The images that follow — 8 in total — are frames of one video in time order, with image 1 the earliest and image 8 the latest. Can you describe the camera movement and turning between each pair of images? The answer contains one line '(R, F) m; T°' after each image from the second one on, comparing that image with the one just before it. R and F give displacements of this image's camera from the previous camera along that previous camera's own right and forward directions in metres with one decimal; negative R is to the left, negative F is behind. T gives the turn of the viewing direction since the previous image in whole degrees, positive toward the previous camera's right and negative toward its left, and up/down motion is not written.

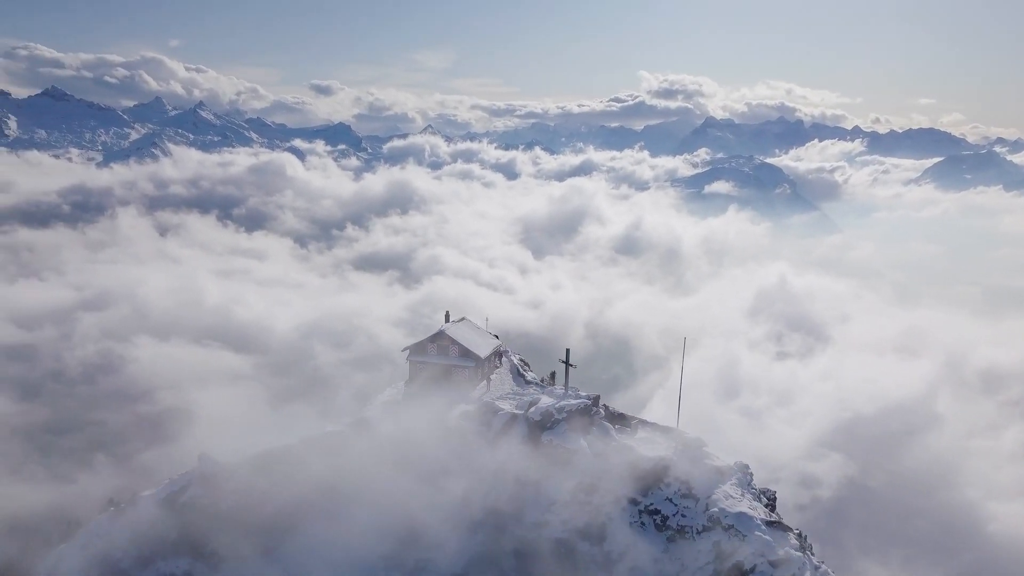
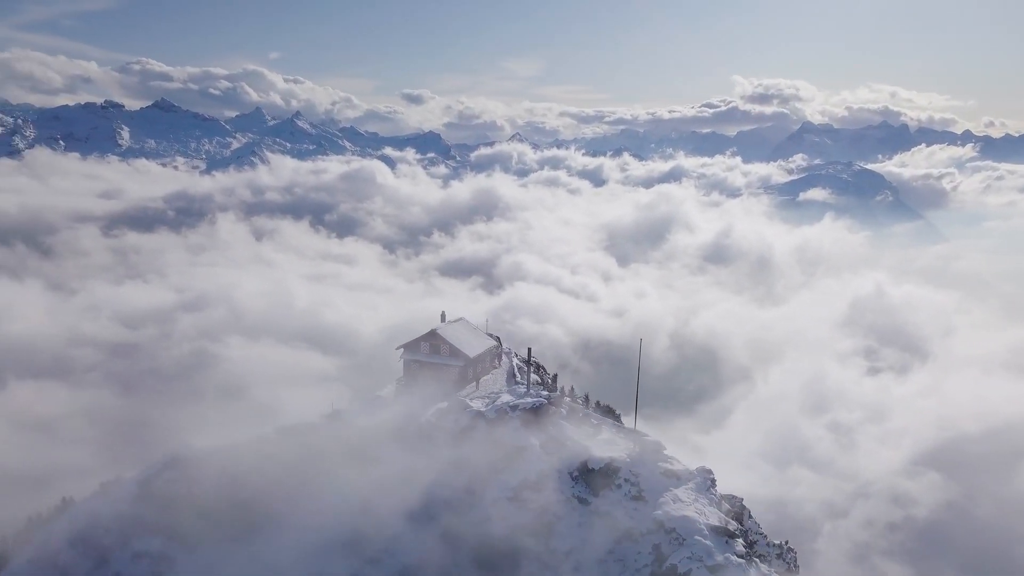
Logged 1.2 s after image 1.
(+4.8, -0.2) m; -6°
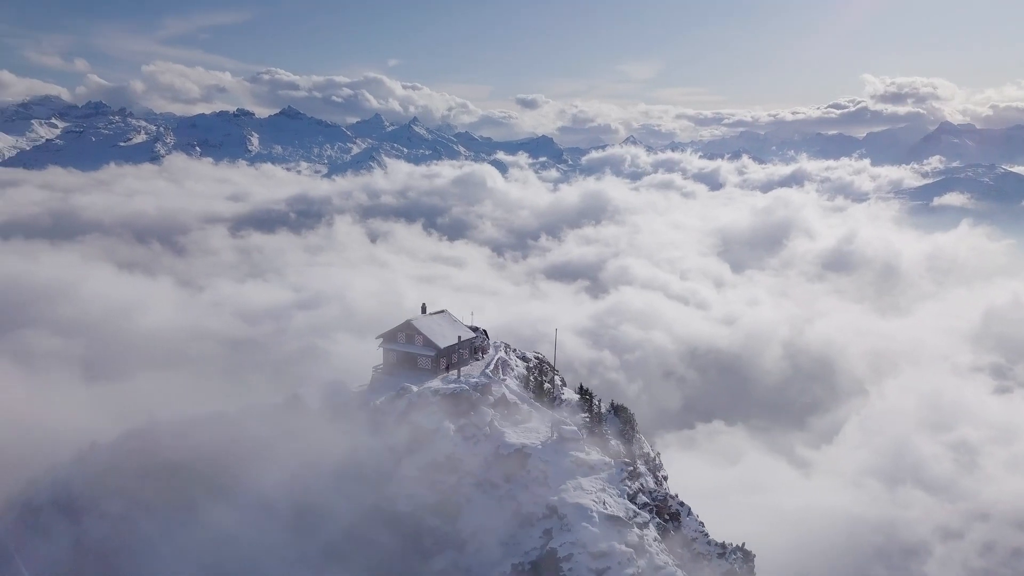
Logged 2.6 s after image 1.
(+7.2, -0.6) m; -7°
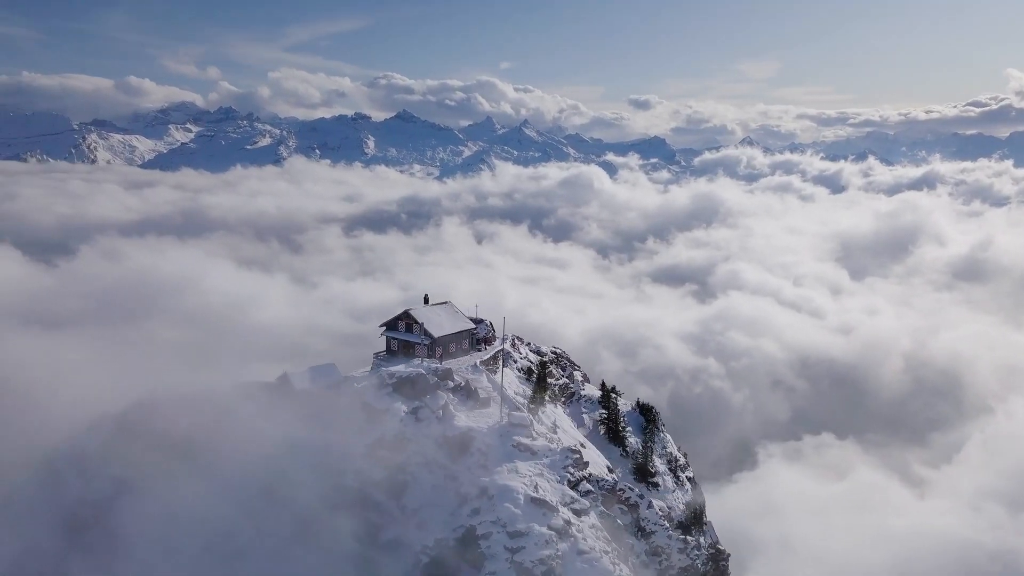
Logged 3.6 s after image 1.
(+6.1, -0.6) m; -7°
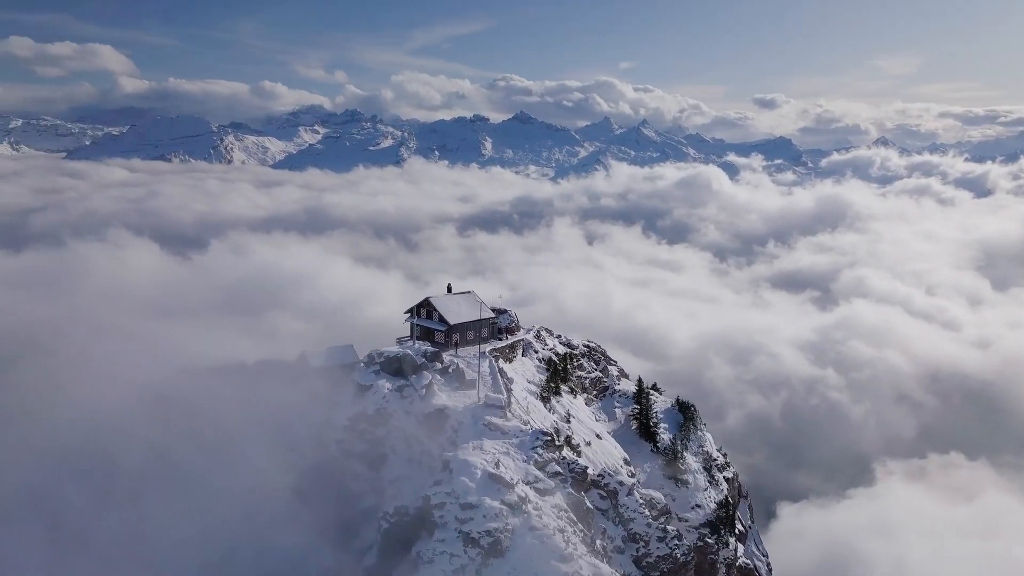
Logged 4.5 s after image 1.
(+5.5, -1.0) m; -8°
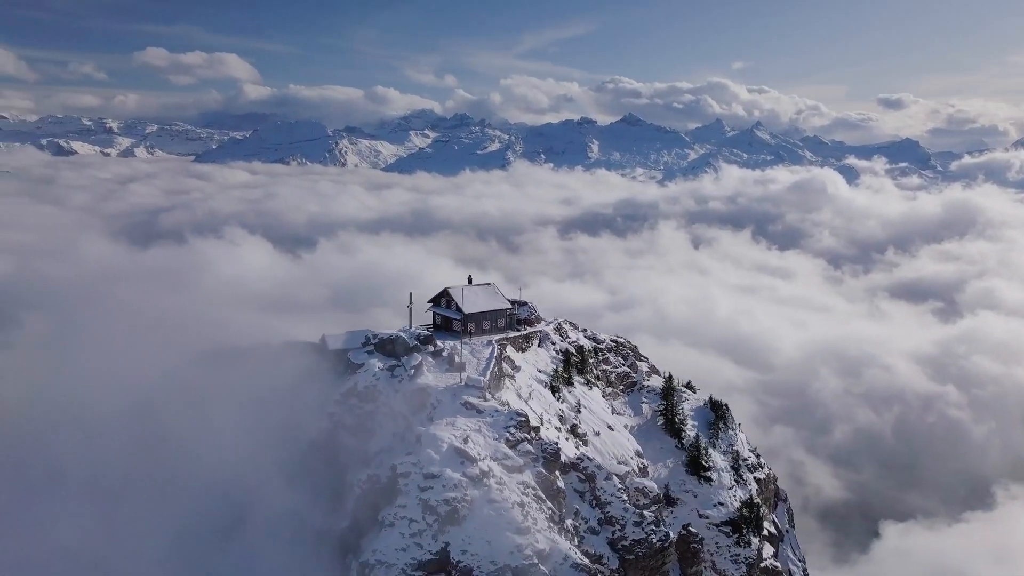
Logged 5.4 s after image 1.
(+5.2, -1.5) m; -7°
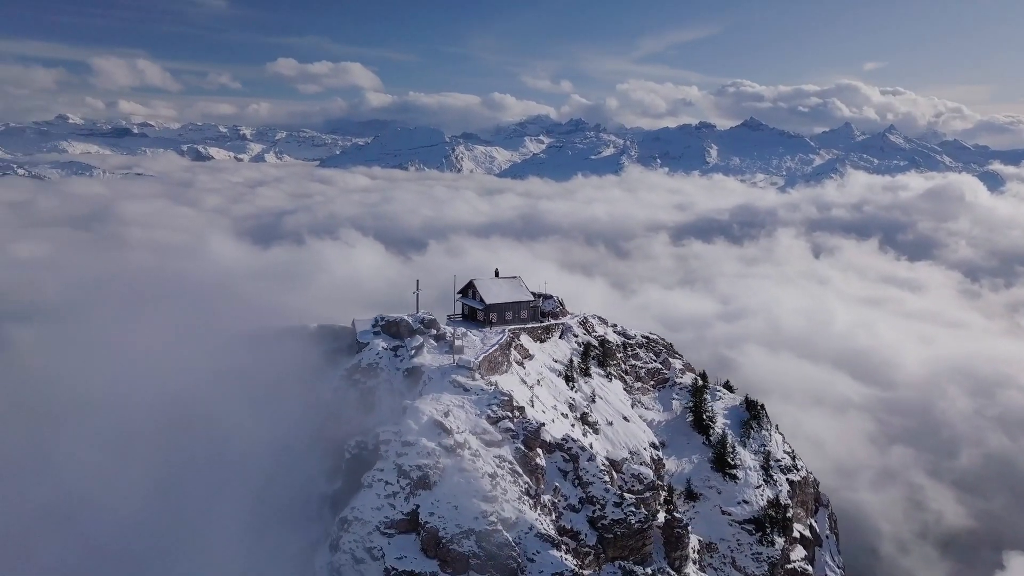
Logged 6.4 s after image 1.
(+5.6, -2.1) m; -8°
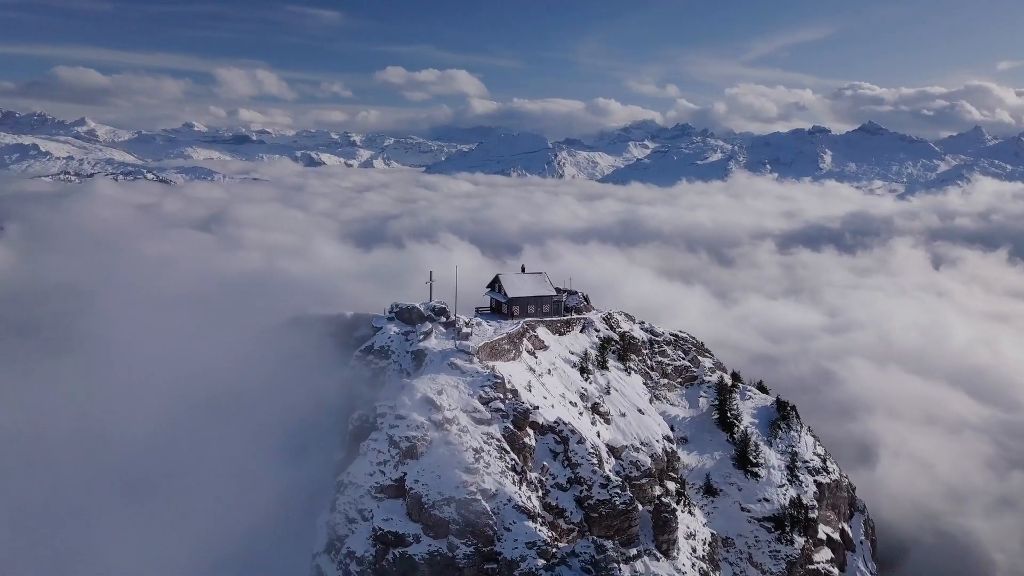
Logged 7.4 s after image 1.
(+5.1, -2.4) m; -7°
